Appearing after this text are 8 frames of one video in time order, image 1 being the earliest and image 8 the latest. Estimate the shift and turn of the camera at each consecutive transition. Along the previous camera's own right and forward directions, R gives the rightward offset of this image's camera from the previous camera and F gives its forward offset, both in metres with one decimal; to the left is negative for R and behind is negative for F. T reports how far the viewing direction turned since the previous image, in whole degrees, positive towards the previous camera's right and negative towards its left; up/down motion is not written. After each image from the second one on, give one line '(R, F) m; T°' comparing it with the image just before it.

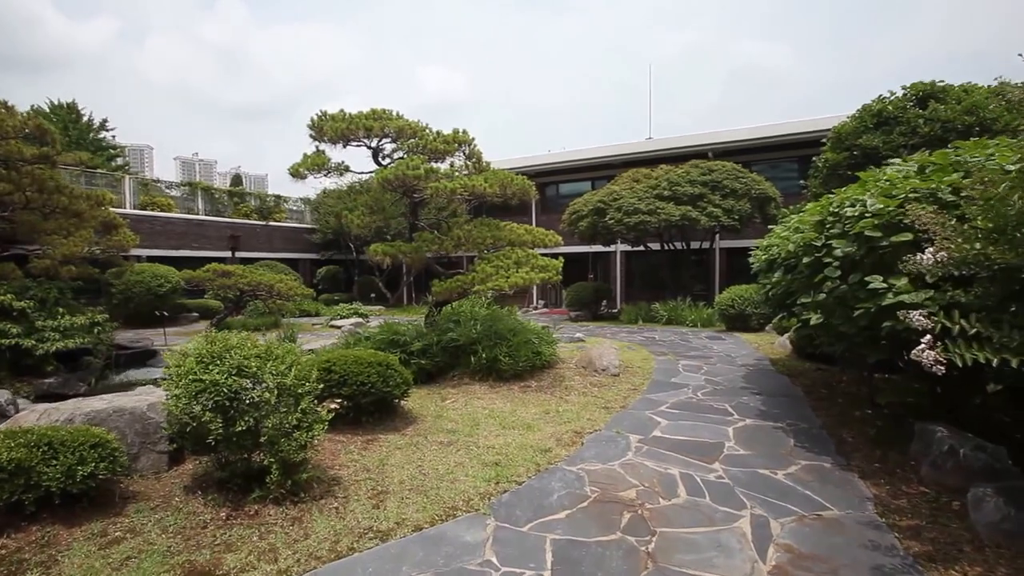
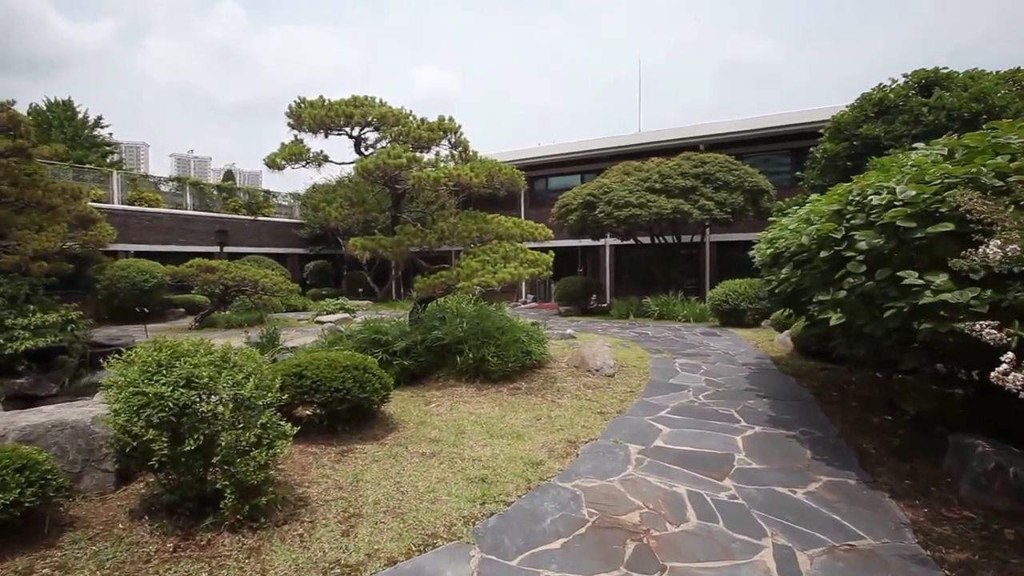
(0.0, +0.4) m; +1°
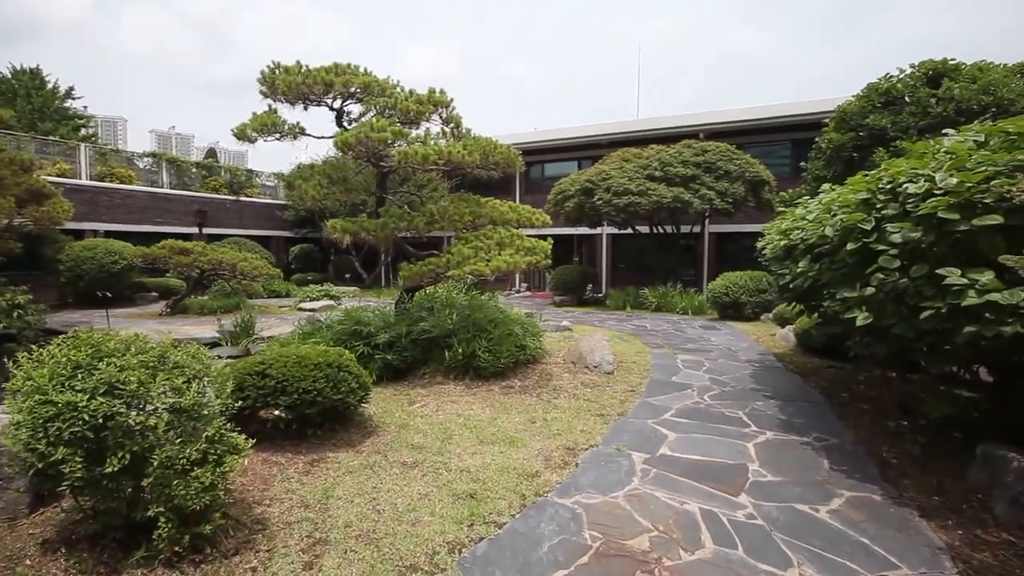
(0.0, +0.4) m; +1°
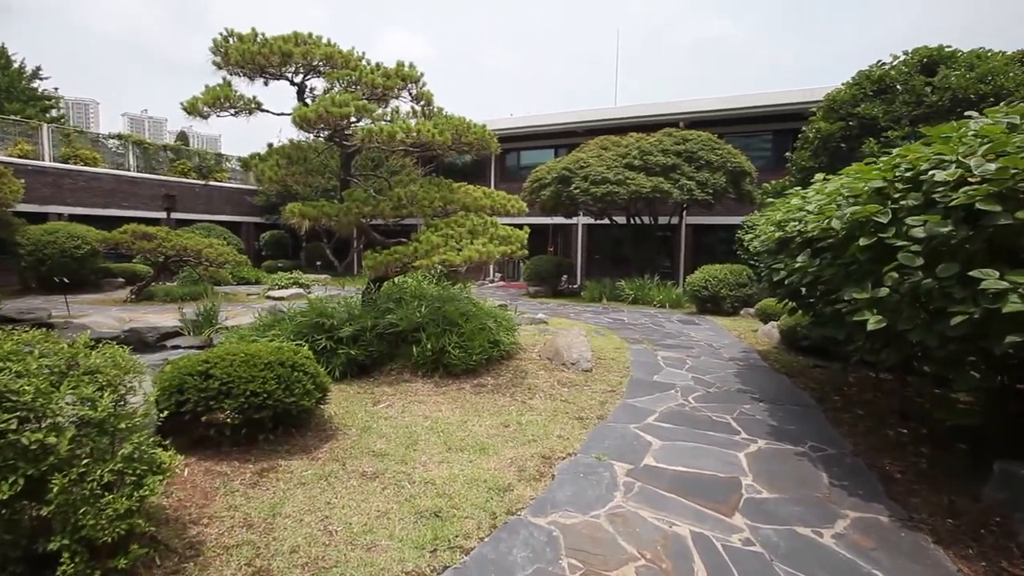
(0.0, +0.3) m; +2°
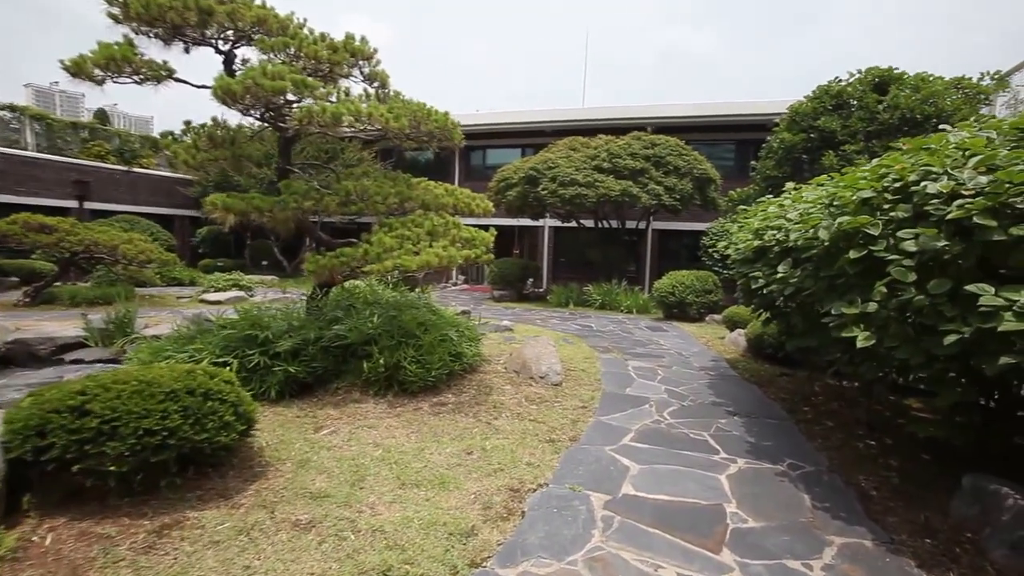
(0.0, +0.4) m; +3°
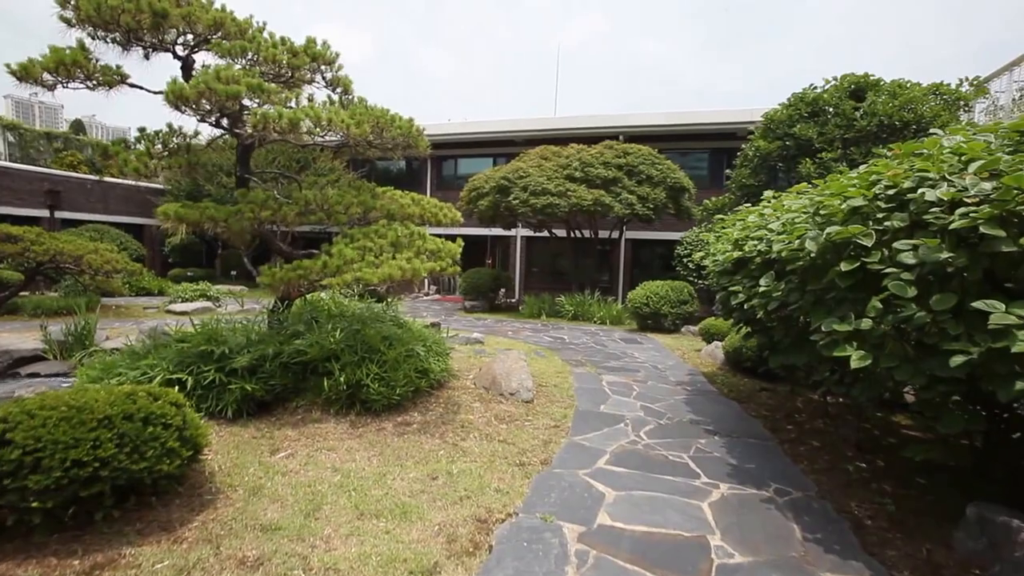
(0.0, +0.2) m; +2°
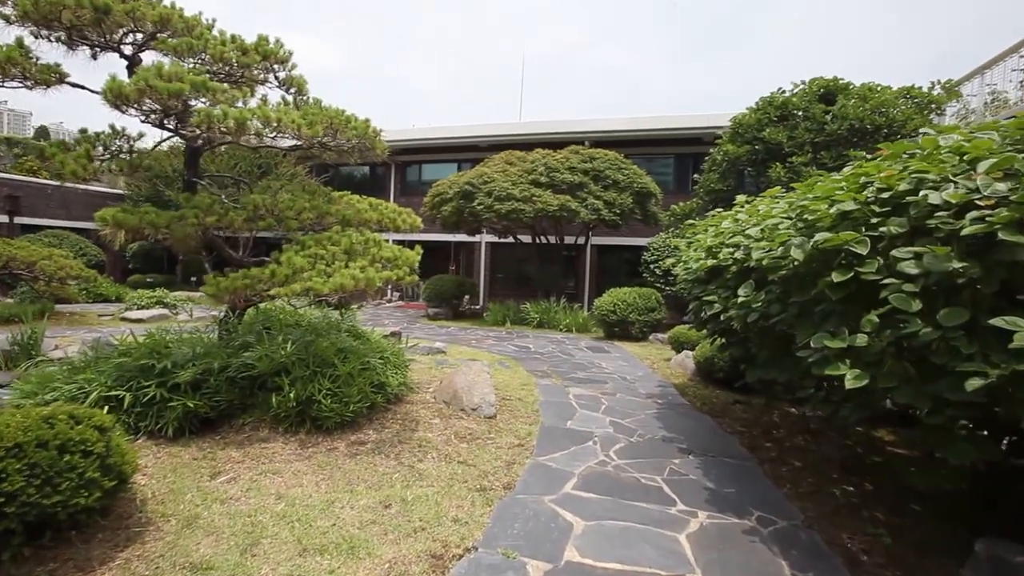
(0.0, +0.2) m; +3°
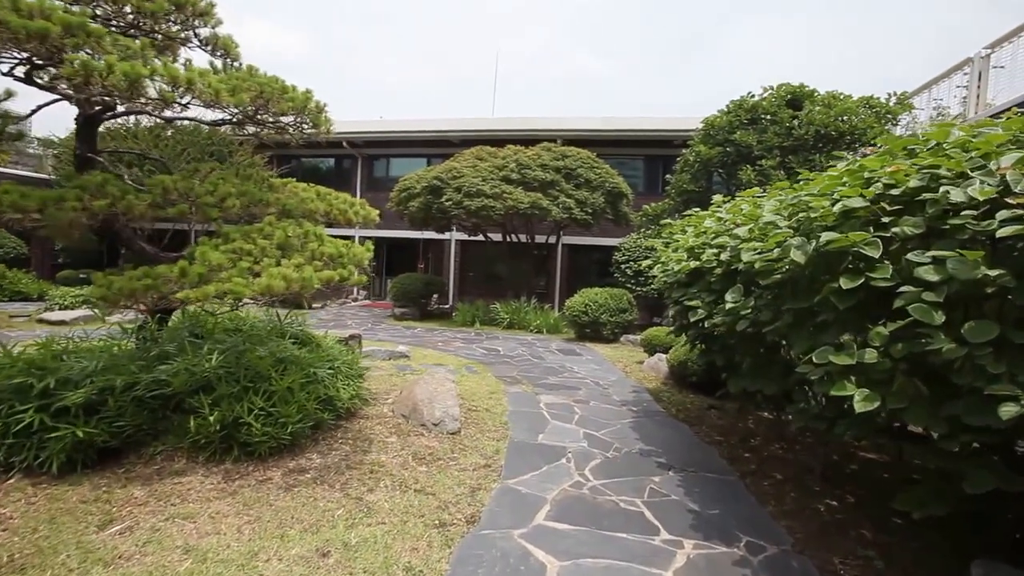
(0.0, +0.5) m; +2°
